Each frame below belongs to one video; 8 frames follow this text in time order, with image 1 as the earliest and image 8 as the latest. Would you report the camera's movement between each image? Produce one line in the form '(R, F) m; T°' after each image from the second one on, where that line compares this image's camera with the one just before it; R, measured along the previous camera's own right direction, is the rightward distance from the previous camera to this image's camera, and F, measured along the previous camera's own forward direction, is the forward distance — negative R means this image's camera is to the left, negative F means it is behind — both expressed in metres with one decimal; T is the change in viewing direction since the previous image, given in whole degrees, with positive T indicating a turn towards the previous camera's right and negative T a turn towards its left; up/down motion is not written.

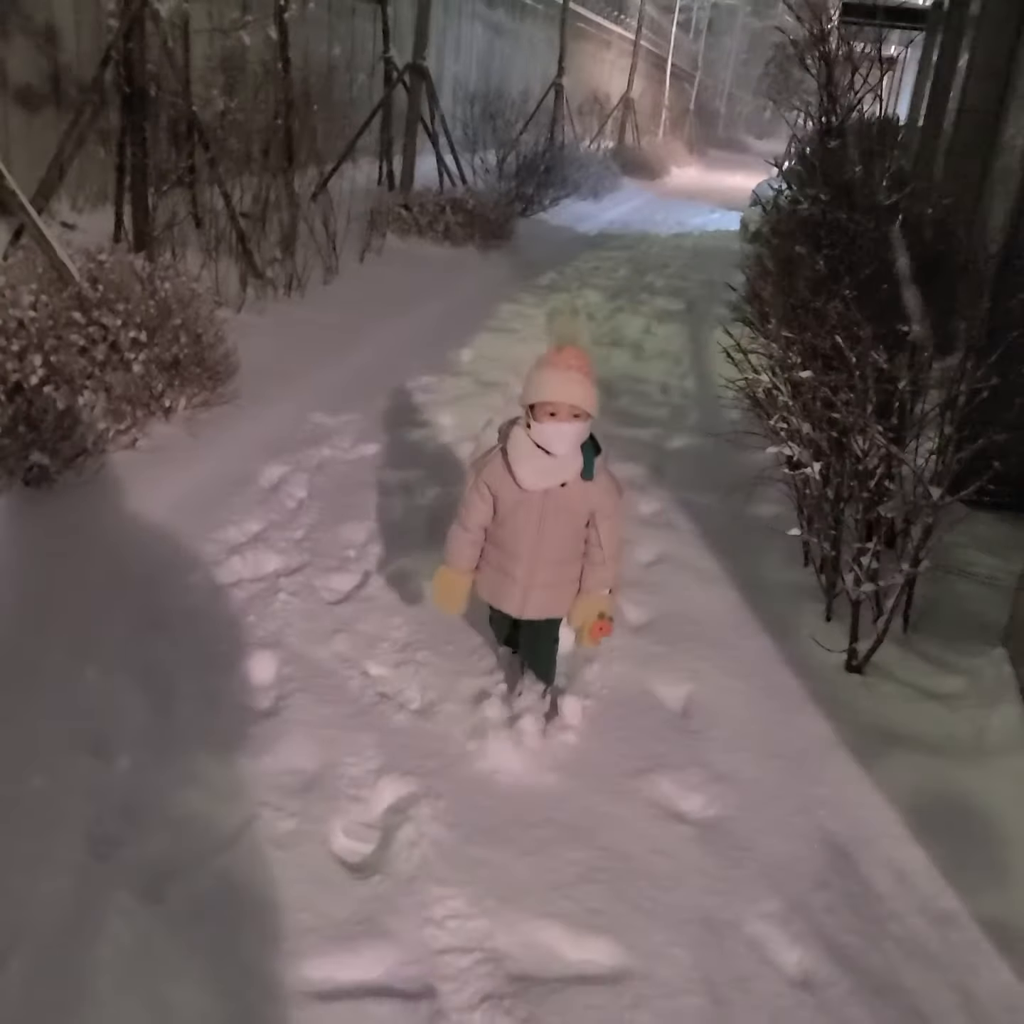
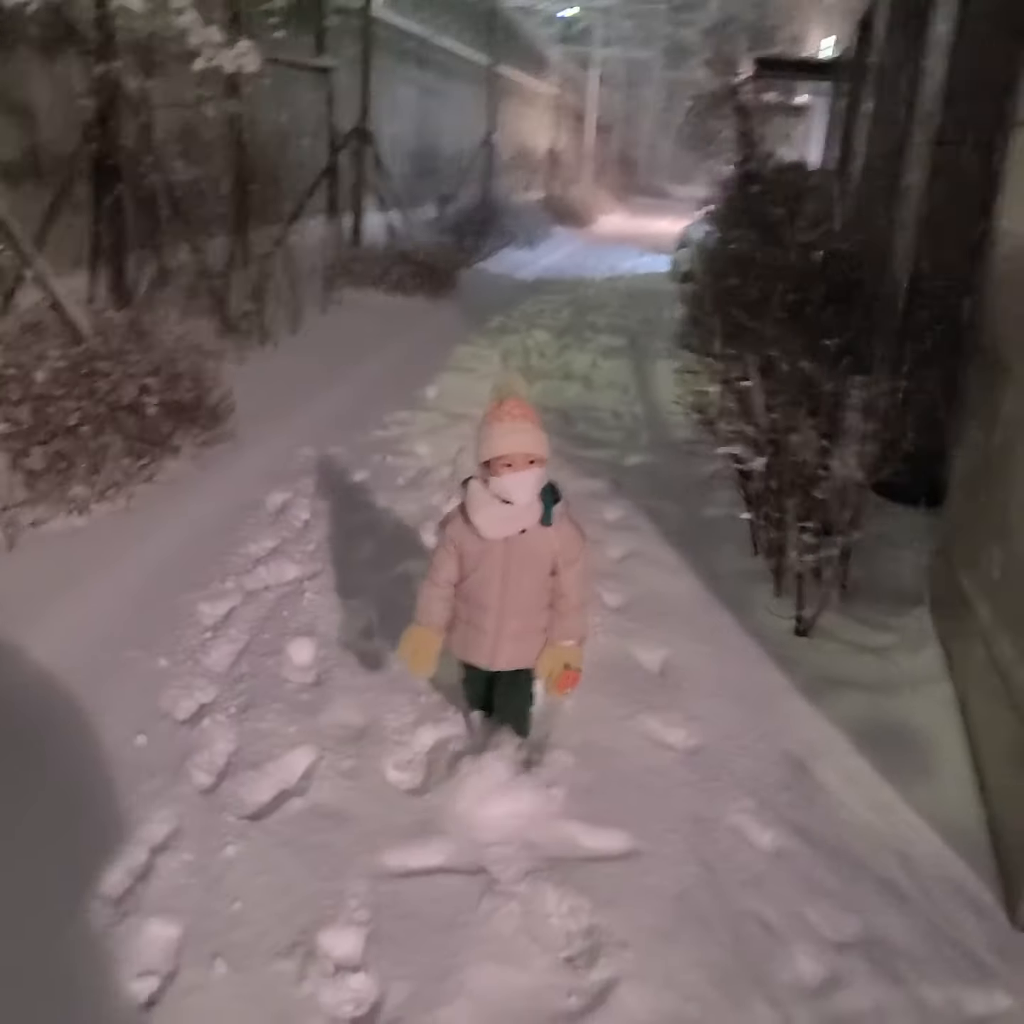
(-0.2, -0.6) m; +3°
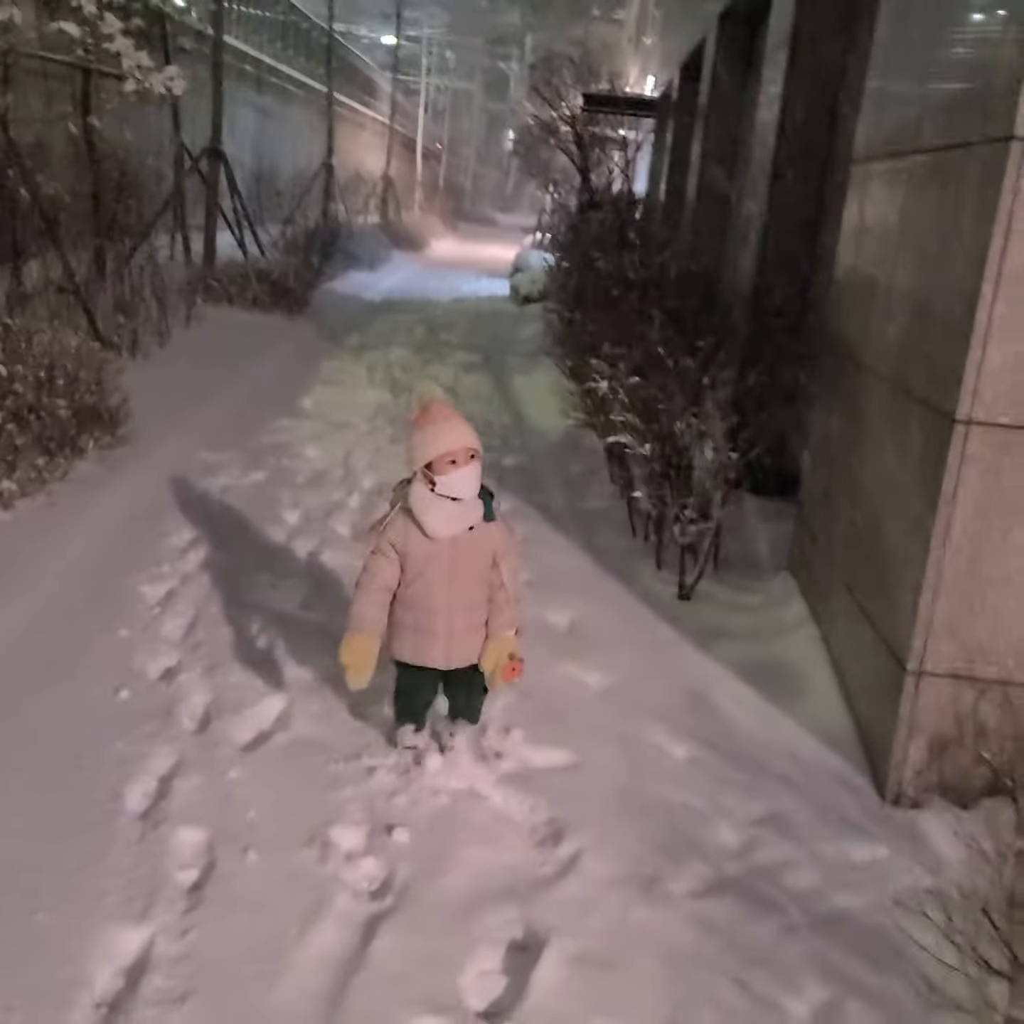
(-0.3, -0.4) m; +9°
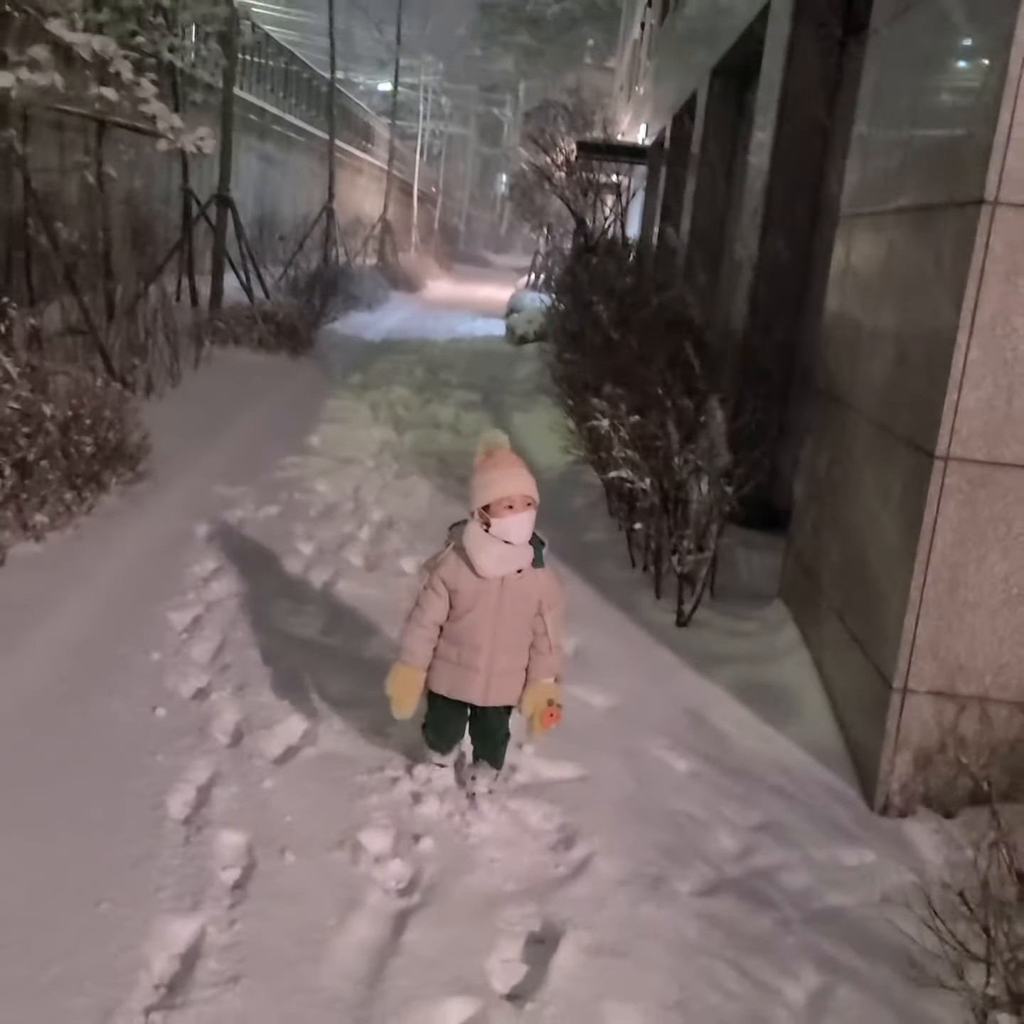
(-0.1, -0.2) m; 0°
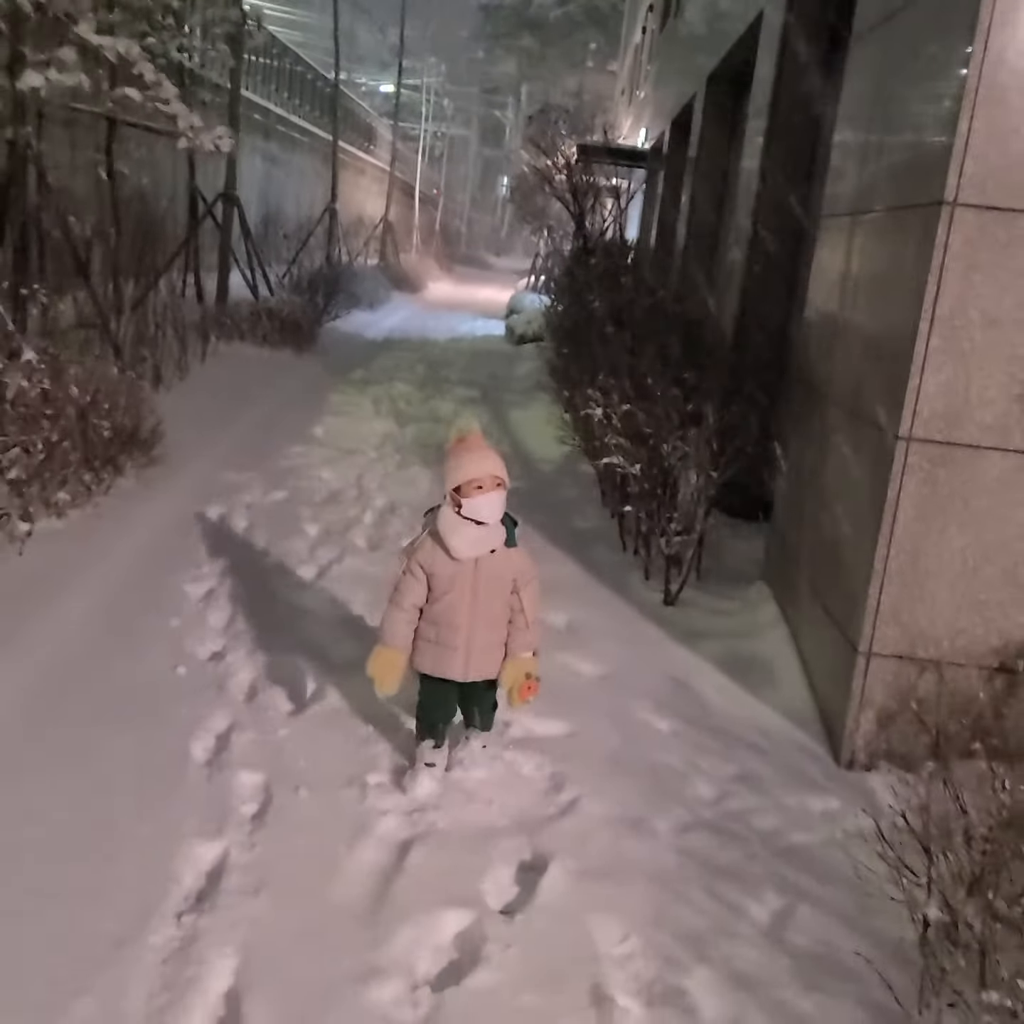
(0.0, -0.3) m; 0°
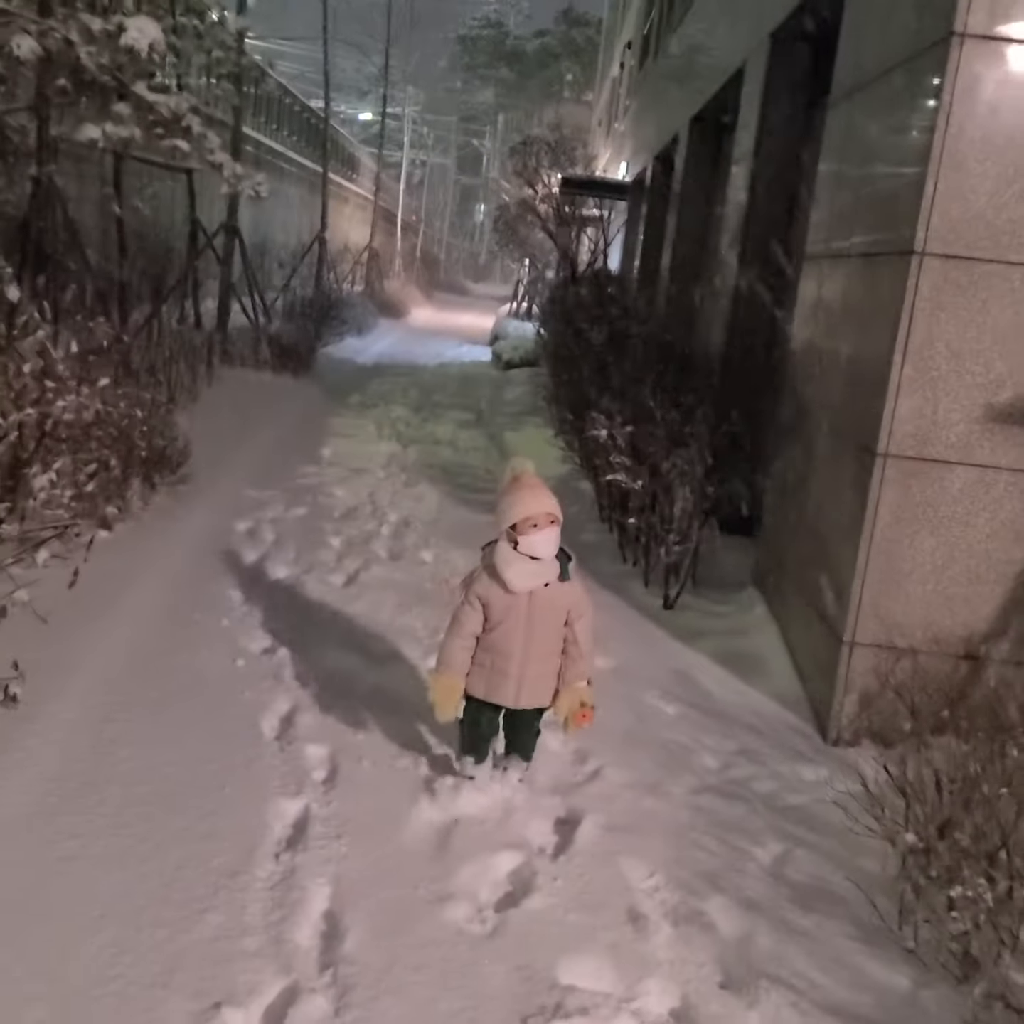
(-0.2, -0.5) m; +1°
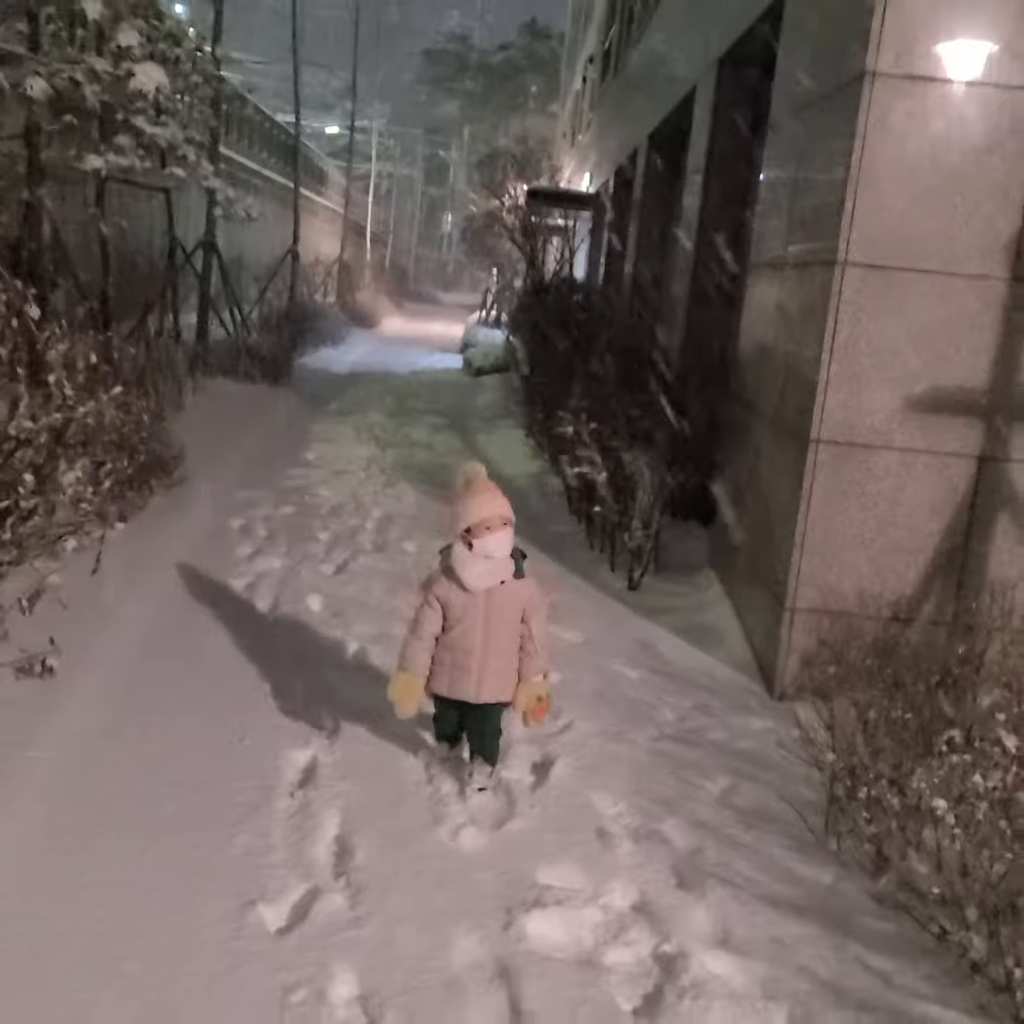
(0.0, -0.5) m; +1°
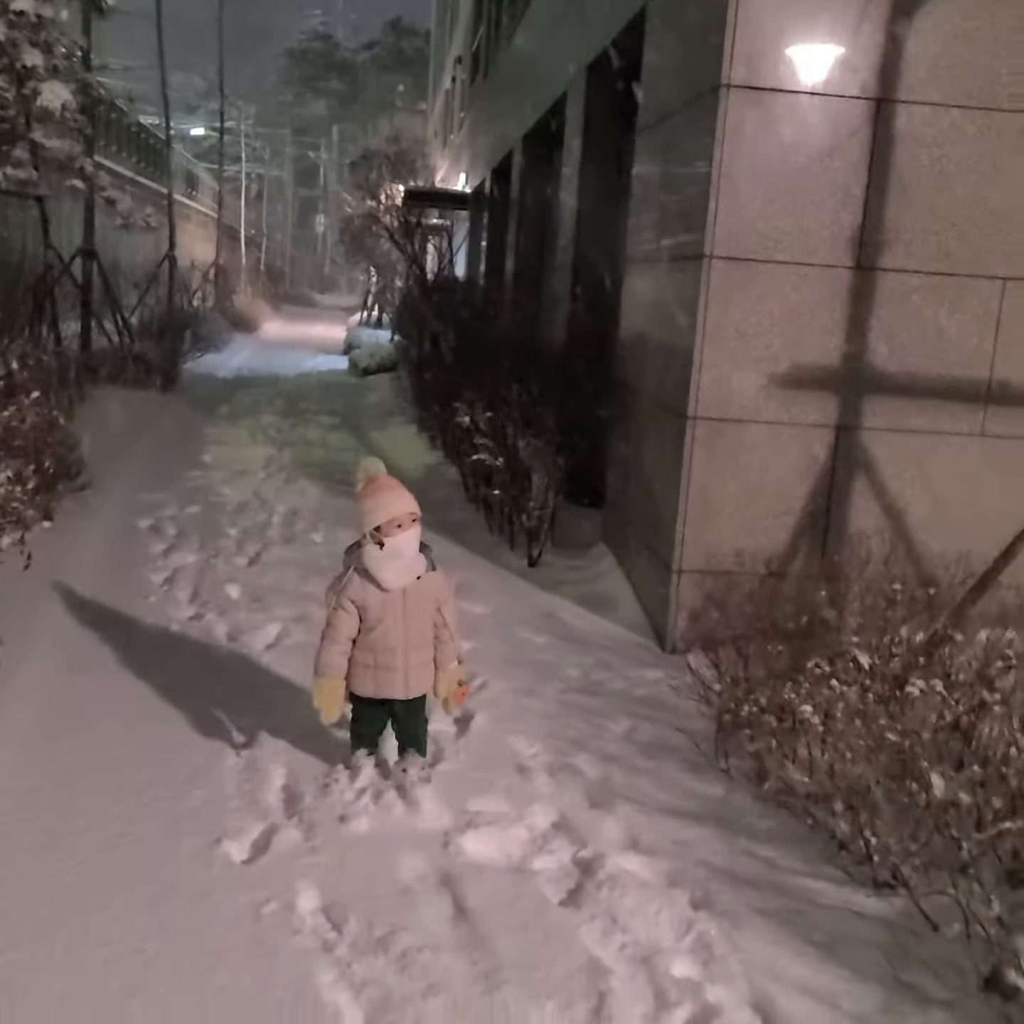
(-0.1, -0.4) m; +6°
